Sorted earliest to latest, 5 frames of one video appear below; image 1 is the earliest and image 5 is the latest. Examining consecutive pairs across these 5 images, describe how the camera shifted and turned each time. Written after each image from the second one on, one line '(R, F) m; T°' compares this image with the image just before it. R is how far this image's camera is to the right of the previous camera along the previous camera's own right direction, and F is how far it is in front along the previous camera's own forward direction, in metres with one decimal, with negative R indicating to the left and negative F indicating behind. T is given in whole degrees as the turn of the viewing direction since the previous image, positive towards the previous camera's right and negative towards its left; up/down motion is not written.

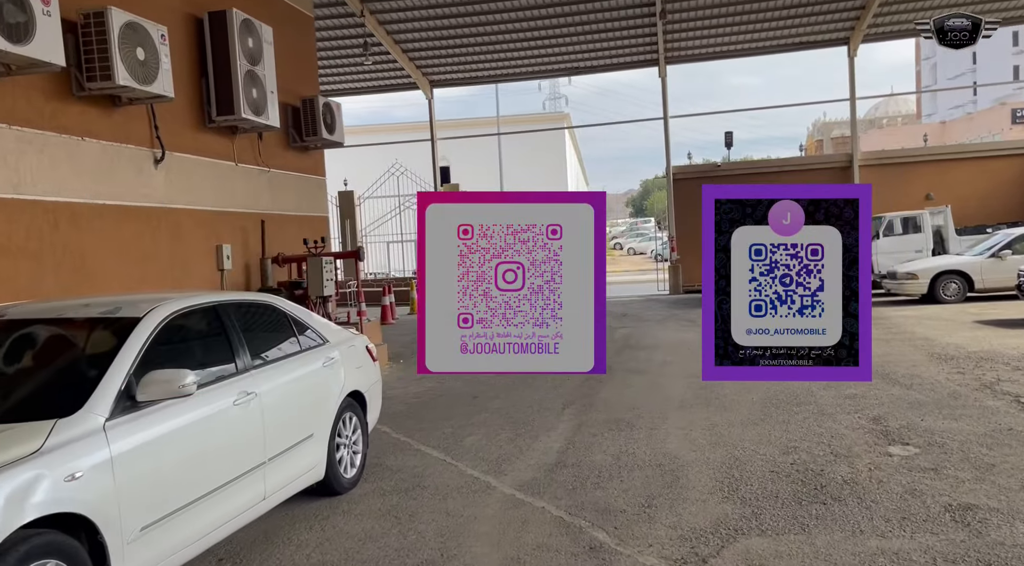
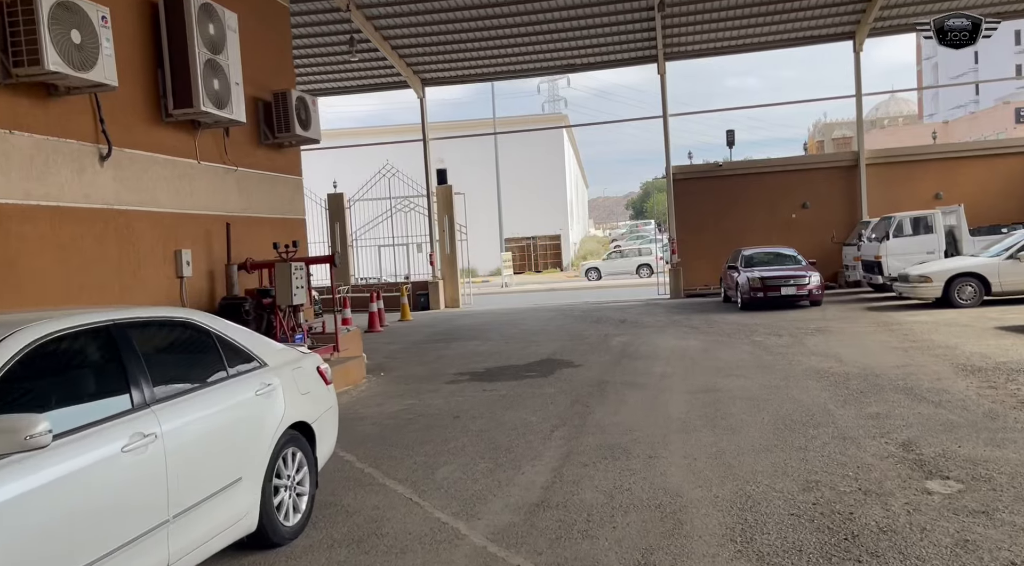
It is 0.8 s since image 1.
(+0.2, +0.9) m; 0°
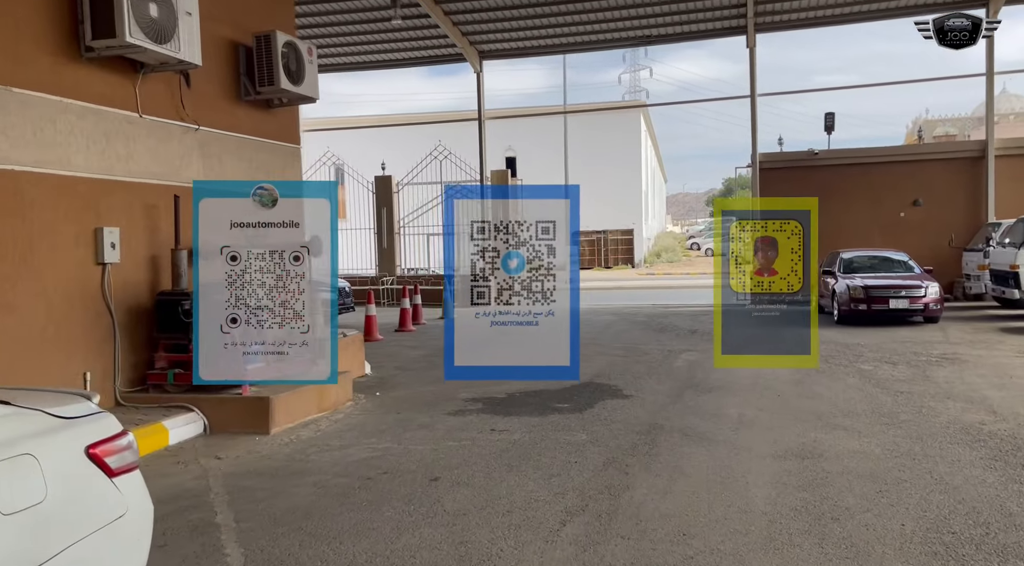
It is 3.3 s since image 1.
(+0.4, +2.6) m; -5°
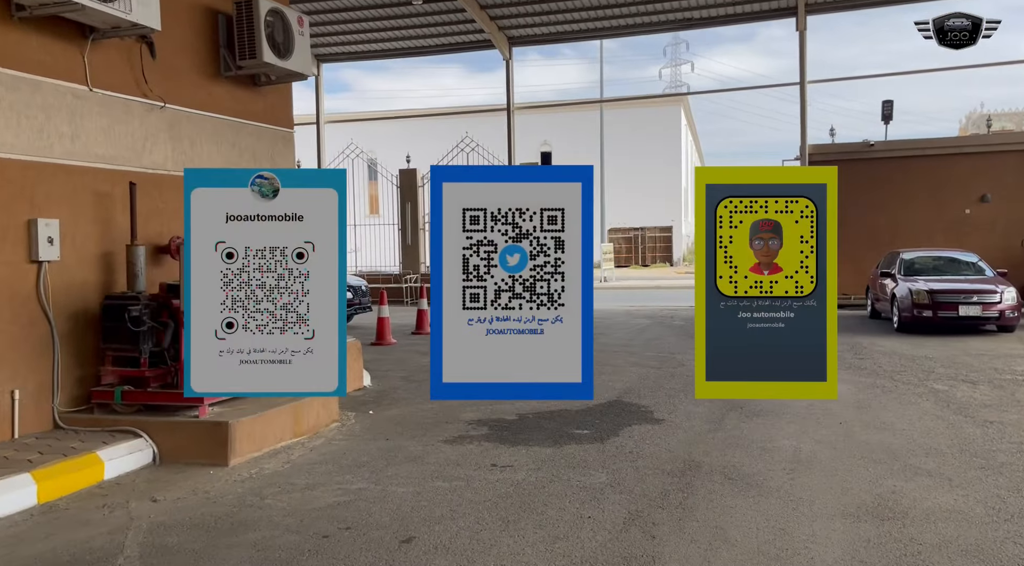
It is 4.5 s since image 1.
(+0.2, +1.3) m; -3°
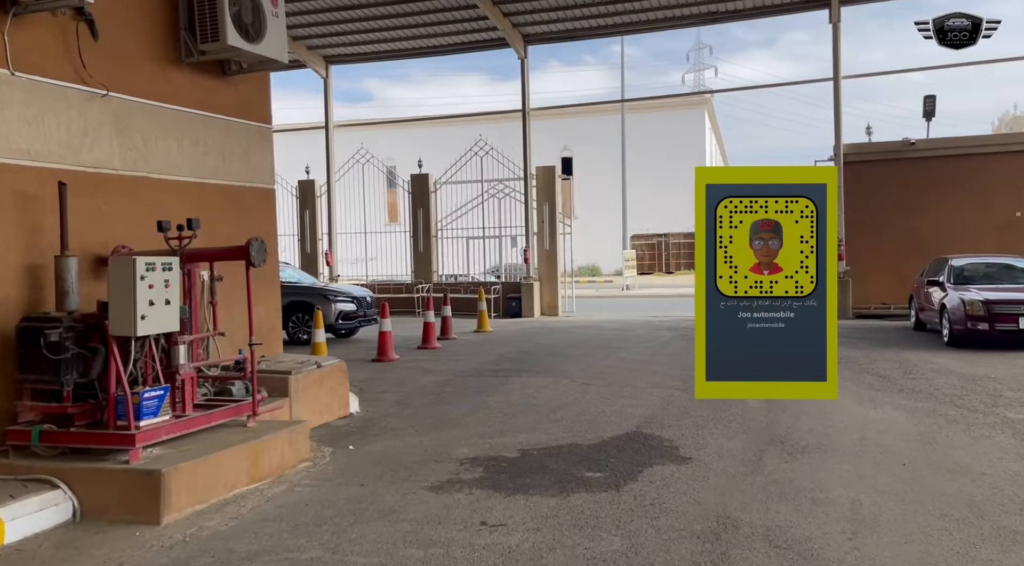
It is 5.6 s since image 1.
(+0.2, +1.1) m; -2°
